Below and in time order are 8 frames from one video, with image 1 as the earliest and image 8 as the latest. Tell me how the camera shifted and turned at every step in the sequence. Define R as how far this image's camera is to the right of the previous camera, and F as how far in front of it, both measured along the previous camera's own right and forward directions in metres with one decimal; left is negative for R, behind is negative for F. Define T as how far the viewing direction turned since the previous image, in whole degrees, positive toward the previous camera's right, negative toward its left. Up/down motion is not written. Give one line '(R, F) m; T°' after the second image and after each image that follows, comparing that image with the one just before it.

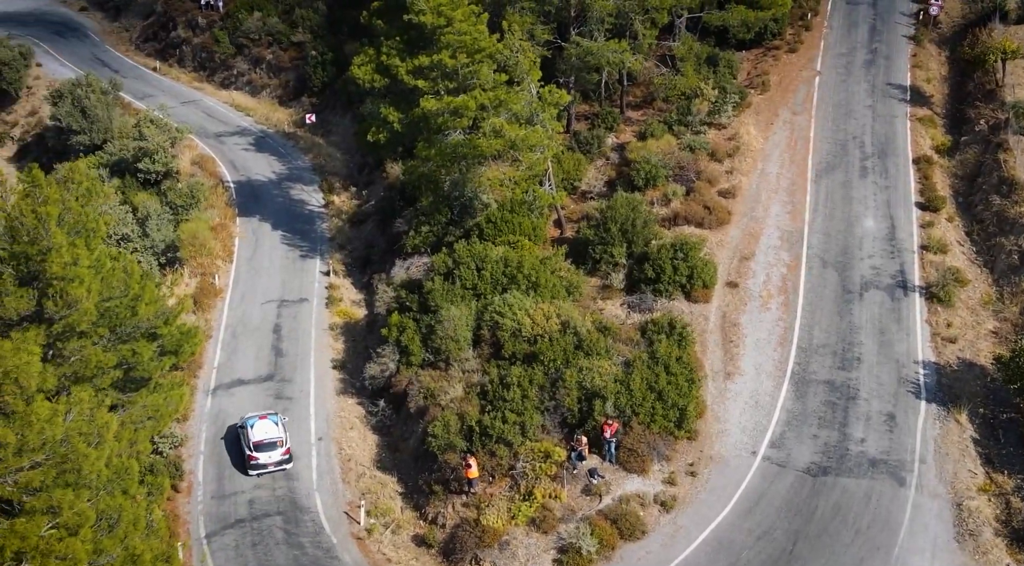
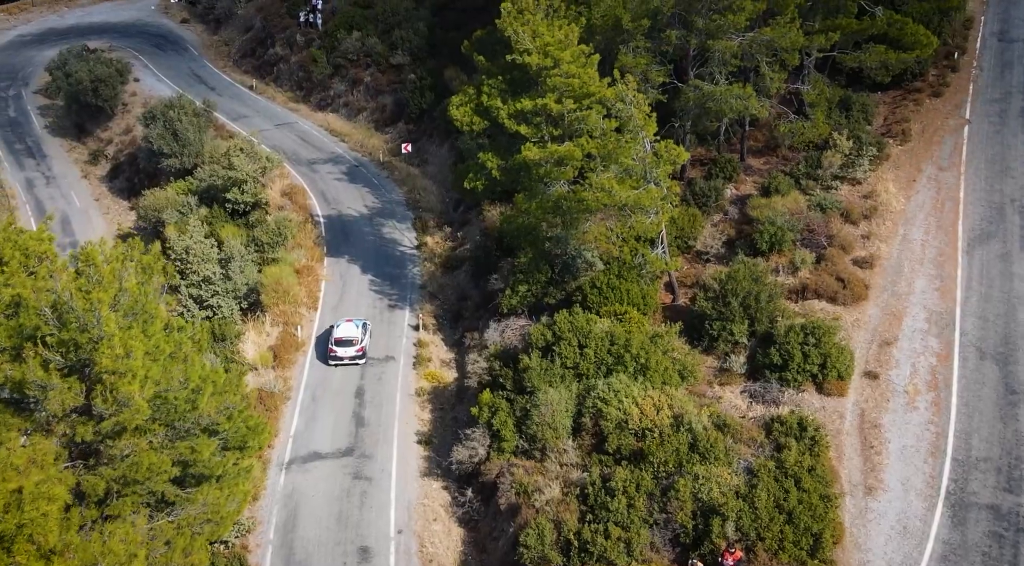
(-0.4, +3.3) m; -5°
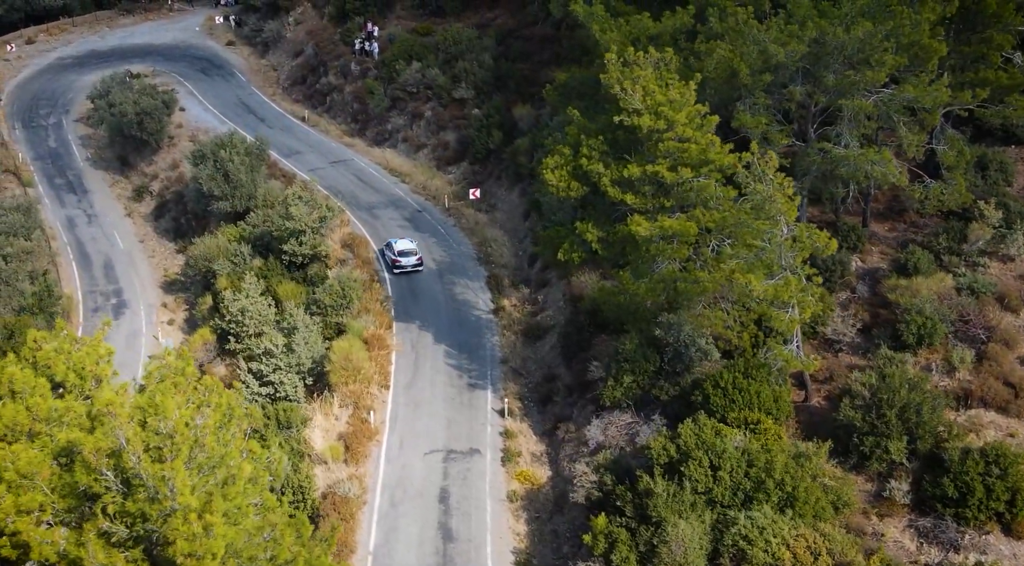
(-2.0, +3.9) m; -2°
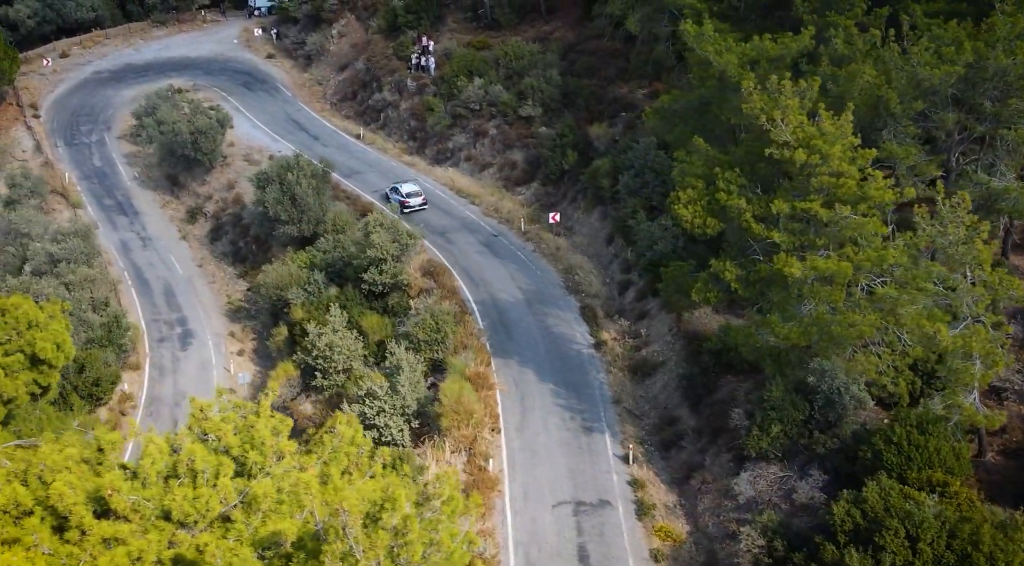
(-3.6, +1.9) m; 0°
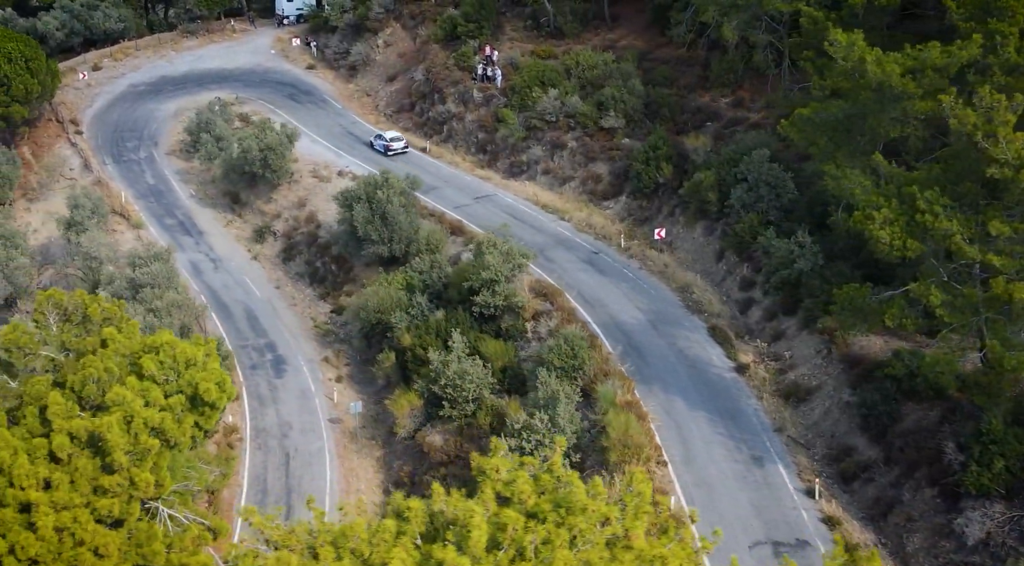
(-5.5, +1.8) m; +1°
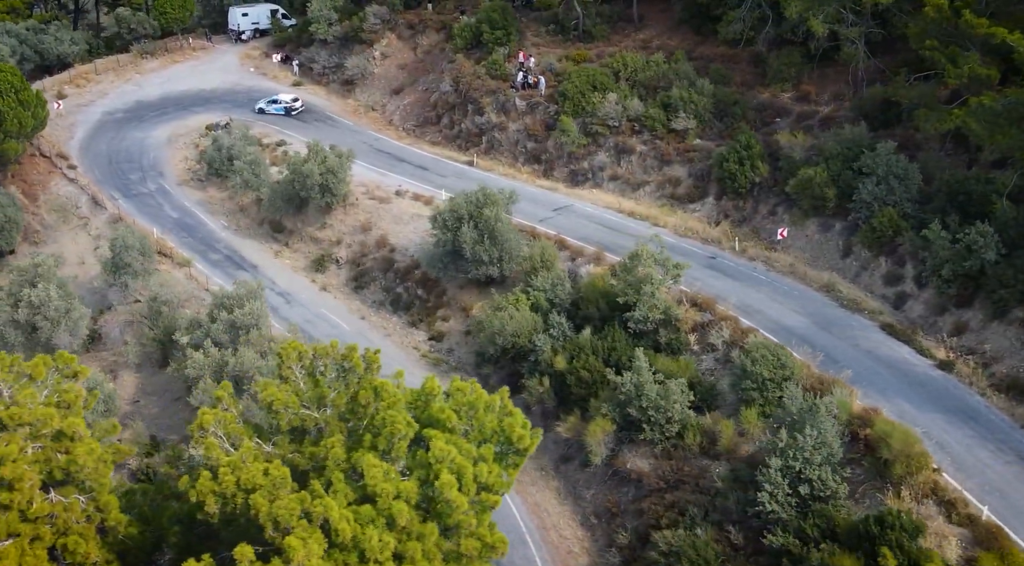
(-11.0, +2.8) m; +7°
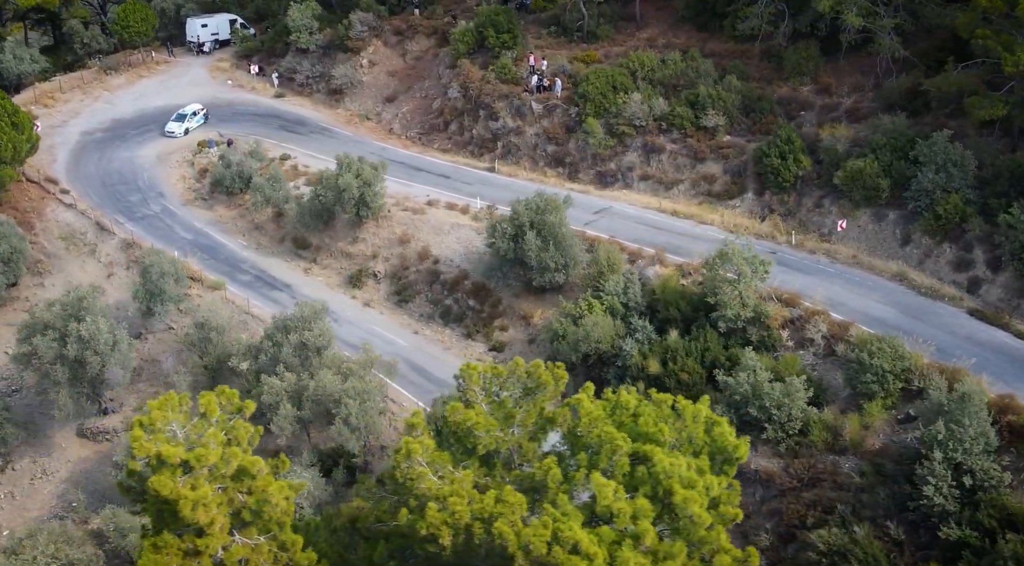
(-7.0, +1.1) m; +5°
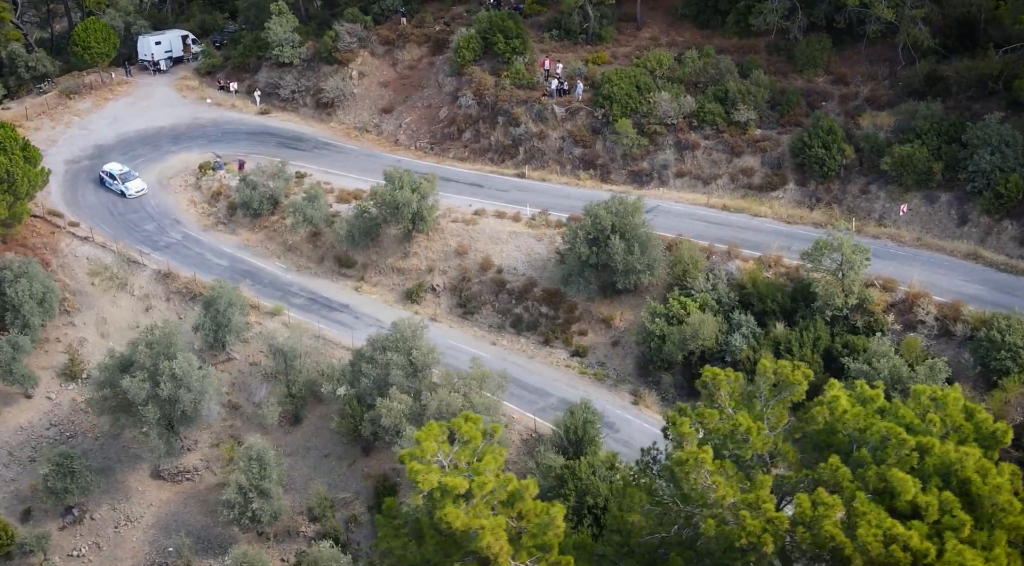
(-9.0, +0.5) m; +6°
